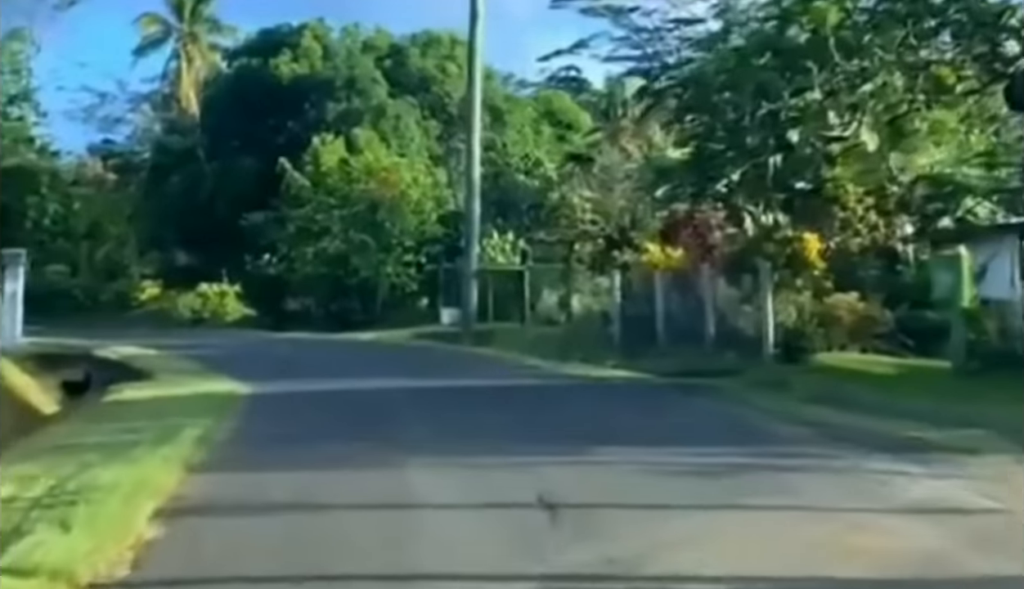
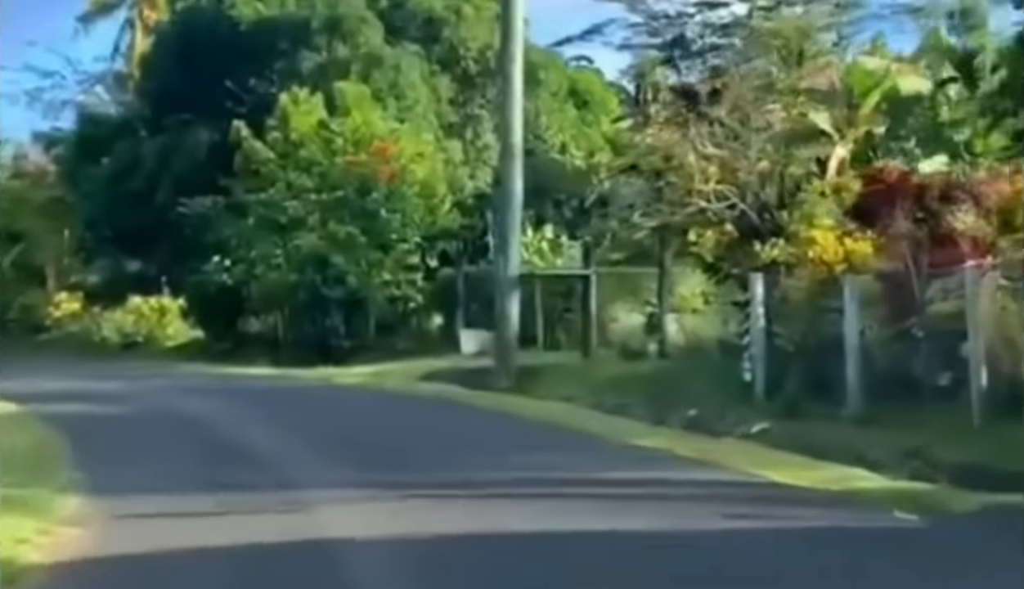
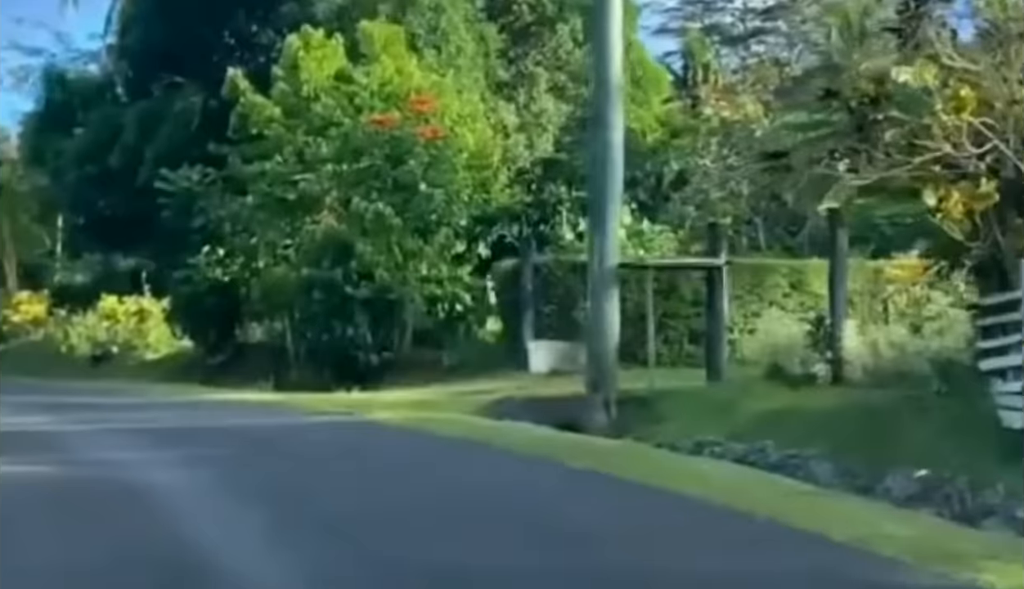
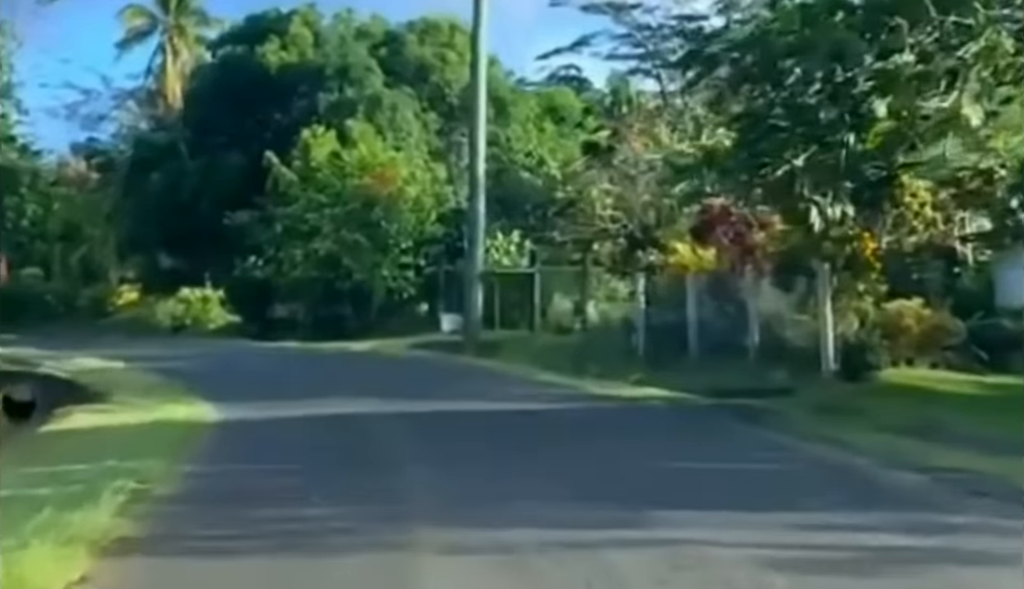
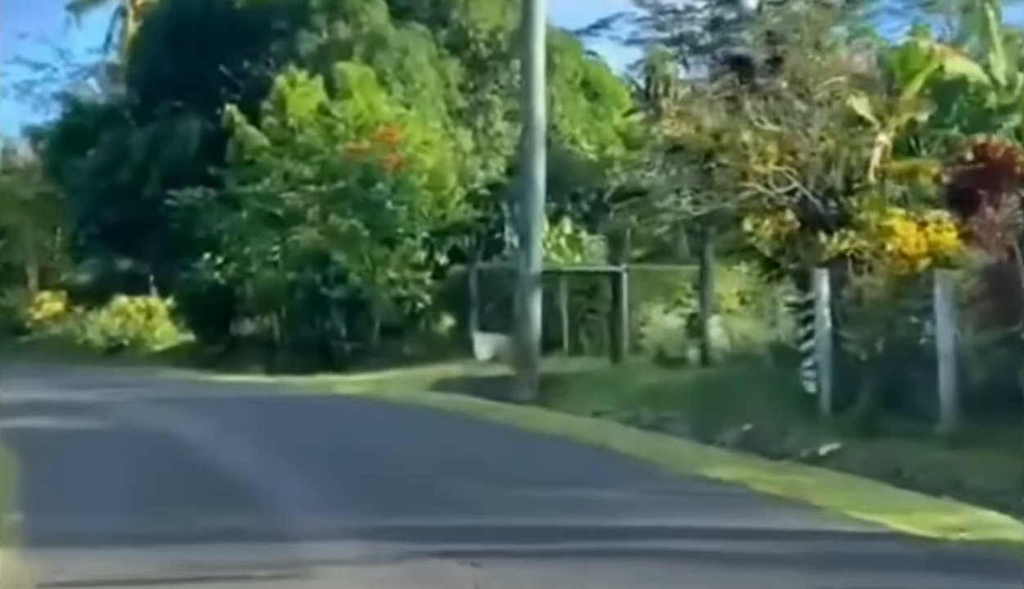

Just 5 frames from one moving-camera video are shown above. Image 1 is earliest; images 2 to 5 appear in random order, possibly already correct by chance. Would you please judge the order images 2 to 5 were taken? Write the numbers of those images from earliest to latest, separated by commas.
4, 2, 5, 3
